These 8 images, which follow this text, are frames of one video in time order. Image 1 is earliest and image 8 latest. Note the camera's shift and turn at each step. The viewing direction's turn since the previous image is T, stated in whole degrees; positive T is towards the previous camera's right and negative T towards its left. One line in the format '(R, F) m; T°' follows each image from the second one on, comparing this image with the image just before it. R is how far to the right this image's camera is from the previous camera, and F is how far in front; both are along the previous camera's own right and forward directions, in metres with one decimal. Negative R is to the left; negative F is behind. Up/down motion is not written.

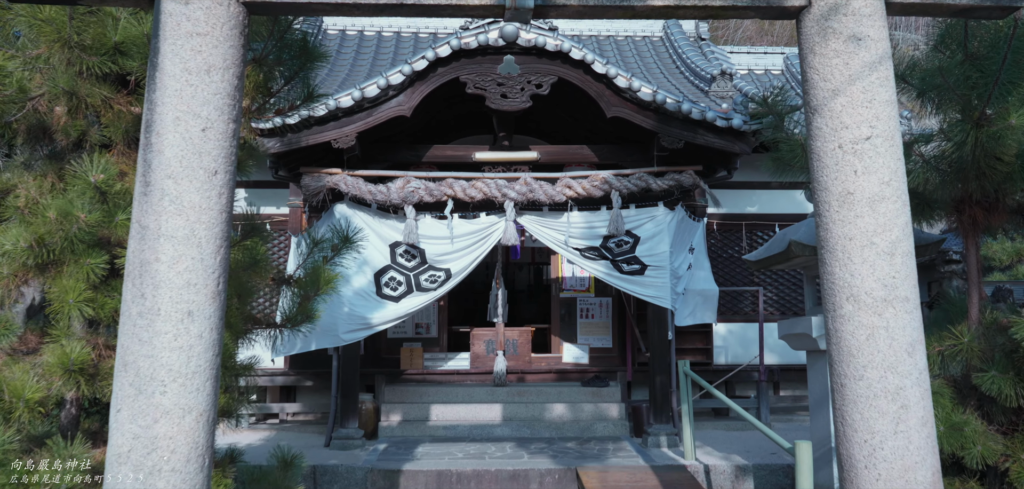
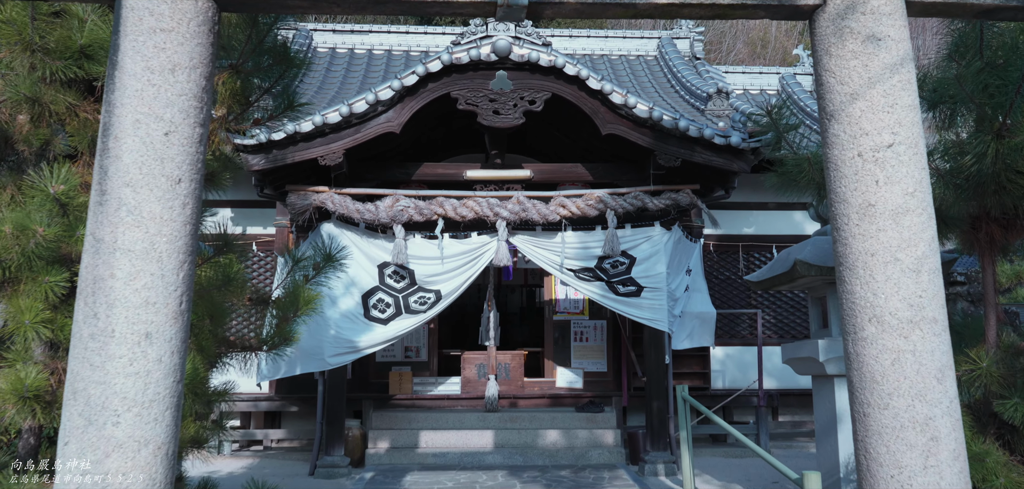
(0.0, +0.2) m; +1°
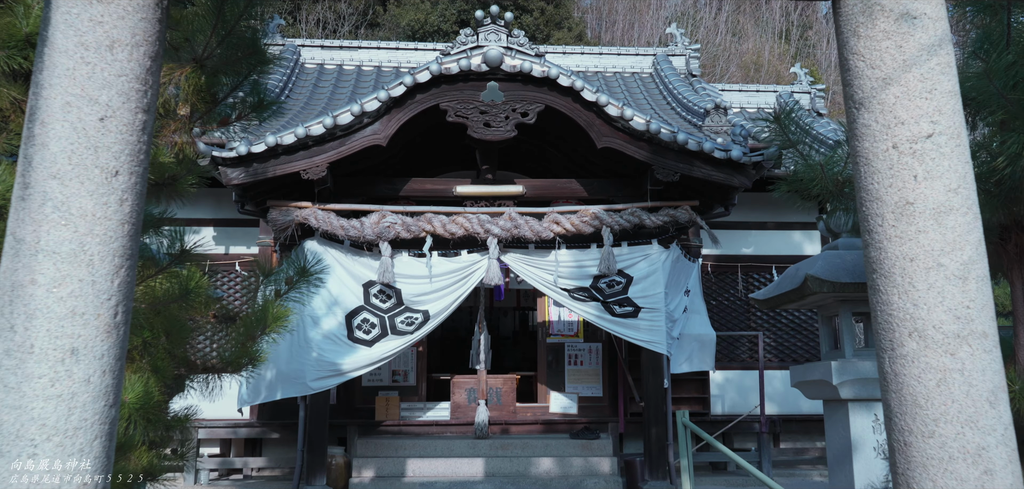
(0.0, +0.3) m; +1°
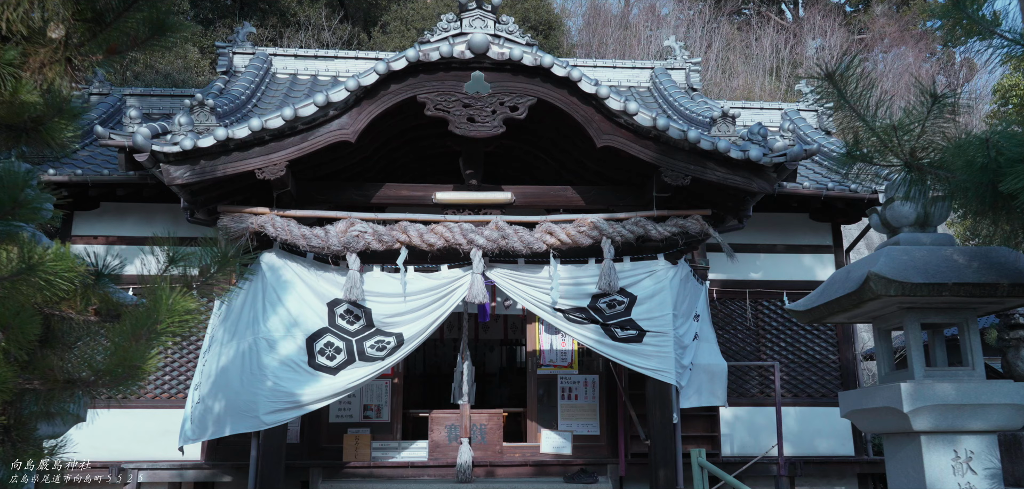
(0.0, +0.8) m; +1°
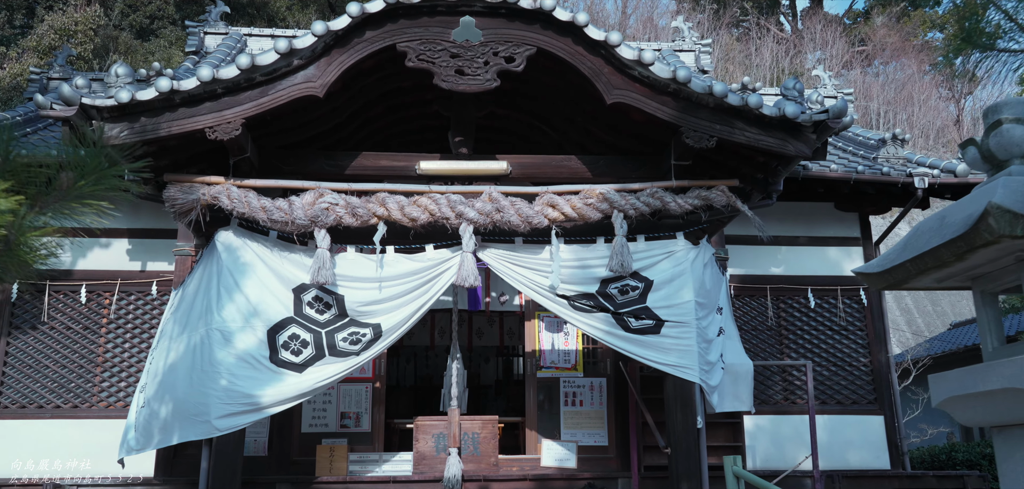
(0.0, +0.8) m; 0°
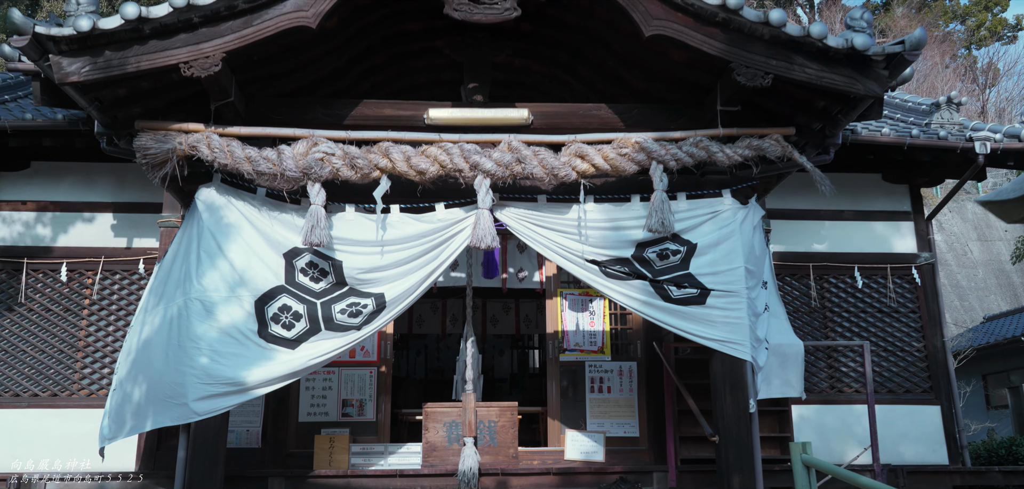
(-0.1, +0.7) m; -1°
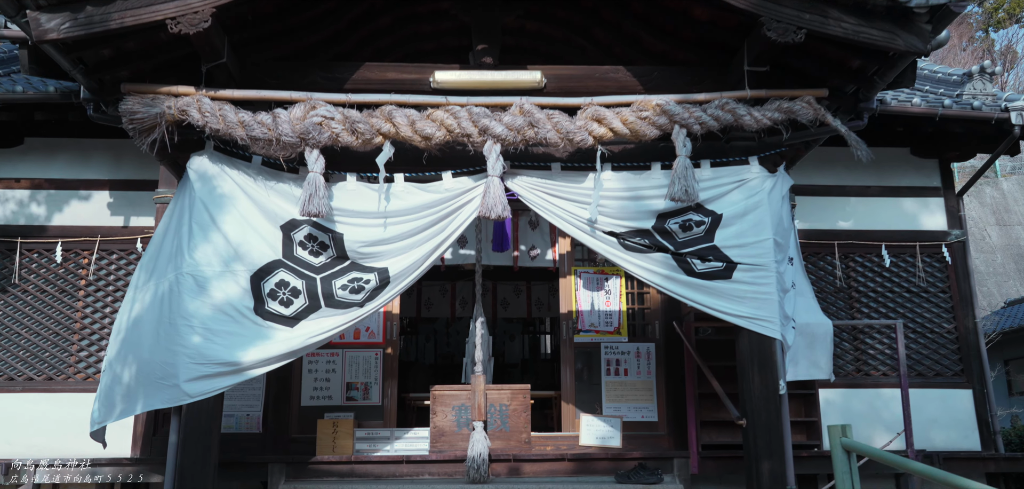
(0.0, +0.3) m; -1°
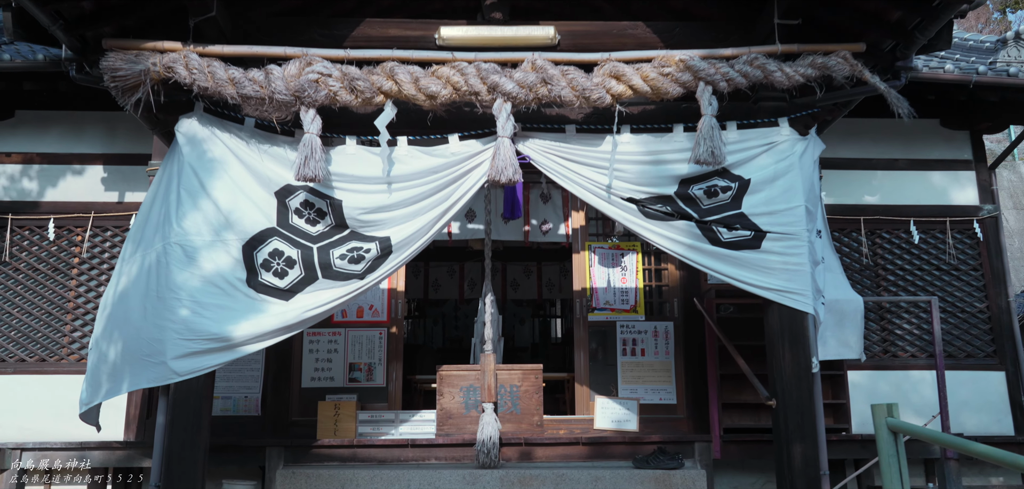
(0.0, +0.3) m; -1°
